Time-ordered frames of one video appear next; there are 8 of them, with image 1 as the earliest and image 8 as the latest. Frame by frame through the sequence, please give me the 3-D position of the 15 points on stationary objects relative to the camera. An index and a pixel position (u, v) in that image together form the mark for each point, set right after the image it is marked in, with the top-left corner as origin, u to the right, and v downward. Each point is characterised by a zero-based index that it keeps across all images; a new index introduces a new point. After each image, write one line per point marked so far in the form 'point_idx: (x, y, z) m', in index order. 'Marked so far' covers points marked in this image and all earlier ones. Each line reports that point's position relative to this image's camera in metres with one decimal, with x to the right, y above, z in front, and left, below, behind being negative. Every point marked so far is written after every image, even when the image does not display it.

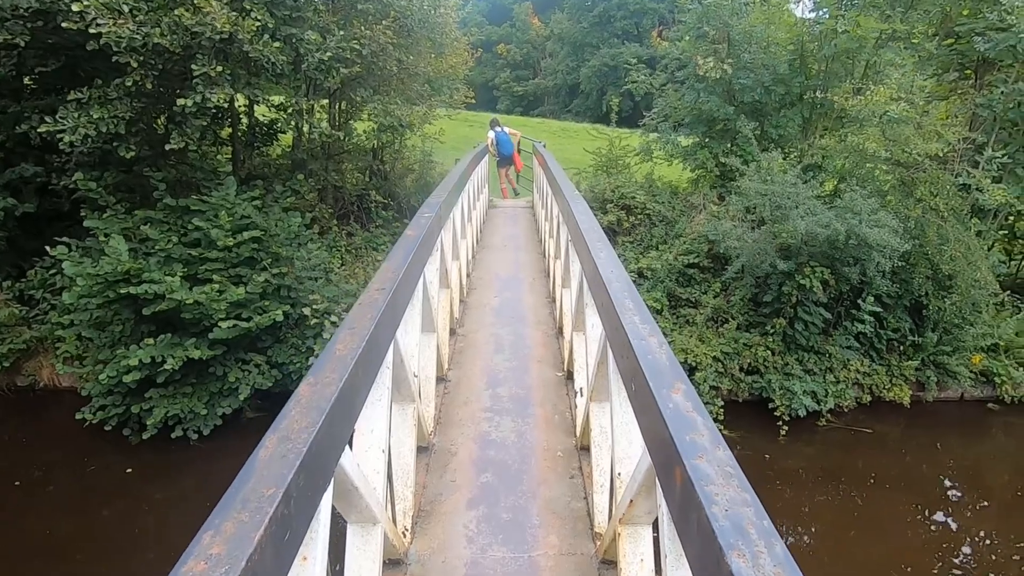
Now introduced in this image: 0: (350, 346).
0: (-0.4, -0.2, +1.5) m
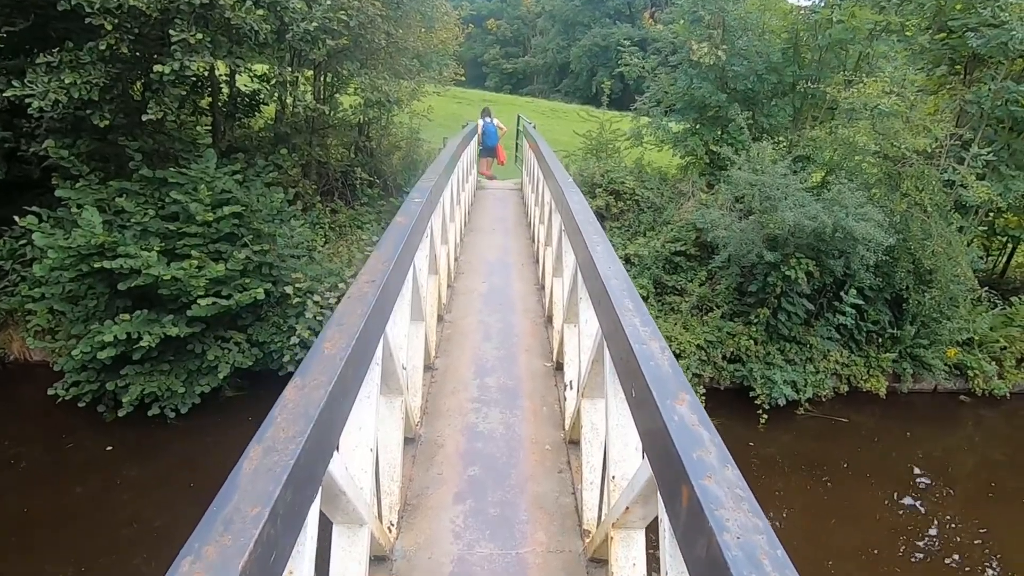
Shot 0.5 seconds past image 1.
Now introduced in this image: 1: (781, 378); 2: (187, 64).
0: (-0.5, -0.2, +1.4) m
1: (+4.0, -1.3, +8.0) m
2: (-3.8, +2.6, +6.3) m
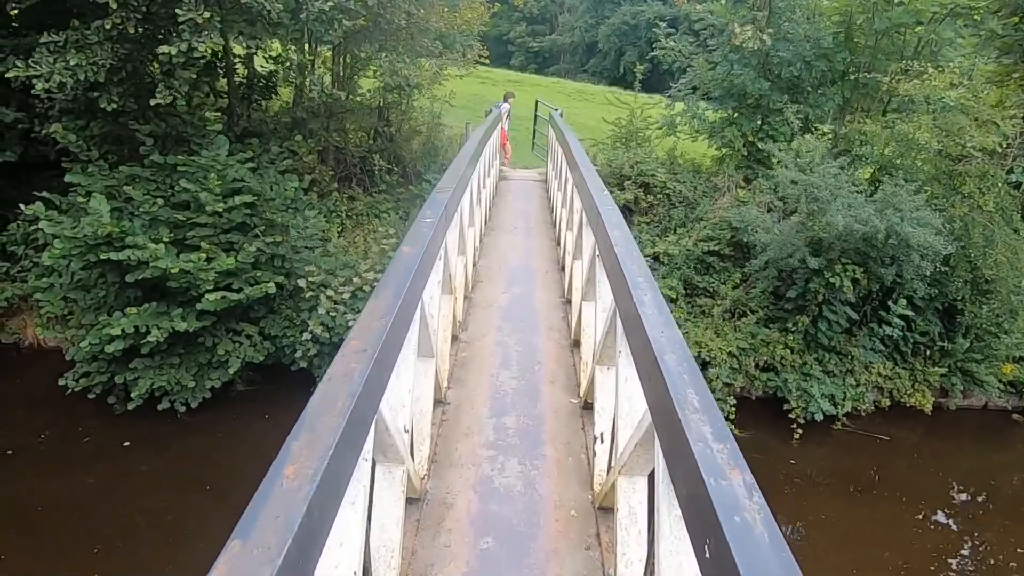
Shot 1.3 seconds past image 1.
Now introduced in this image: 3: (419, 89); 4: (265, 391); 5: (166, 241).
0: (-0.4, -0.4, +1.0) m
1: (+4.2, -1.4, +7.5) m
2: (-3.5, +2.7, +6.0) m
3: (-1.5, +3.3, +9.0) m
4: (-3.7, -1.6, +8.2) m
5: (-4.3, +0.6, +6.8) m
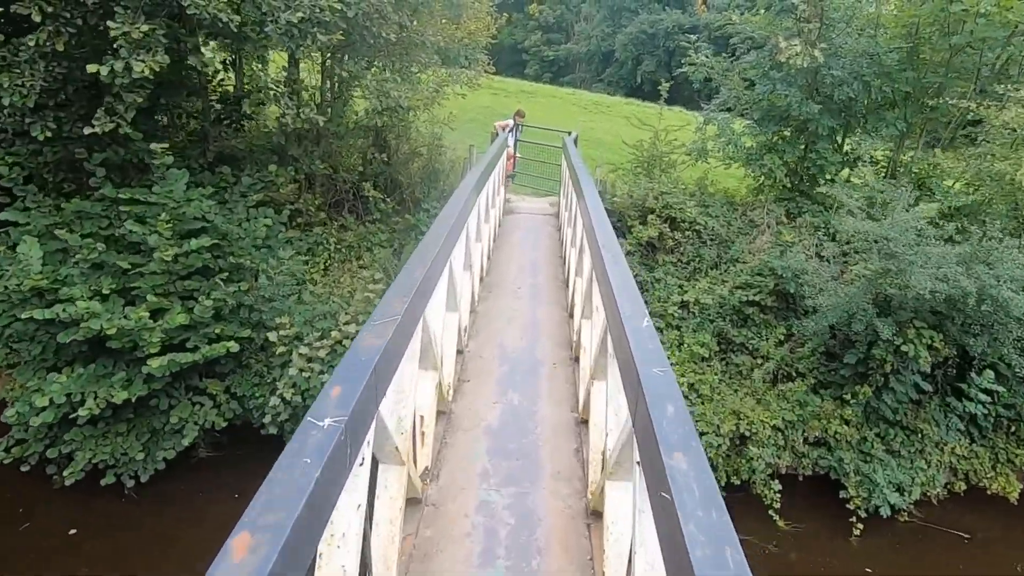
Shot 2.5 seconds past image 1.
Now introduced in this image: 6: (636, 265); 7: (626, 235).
0: (-0.5, -1.0, -0.1) m
1: (+4.2, -2.2, +6.2) m
2: (-3.4, +2.0, +5.0) m
3: (-1.4, +2.6, +7.9) m
4: (-3.7, -2.2, +7.1) m
5: (-4.3, 0.0, +5.8) m
6: (+1.8, +0.3, +8.0) m
7: (+1.8, +0.8, +8.4) m
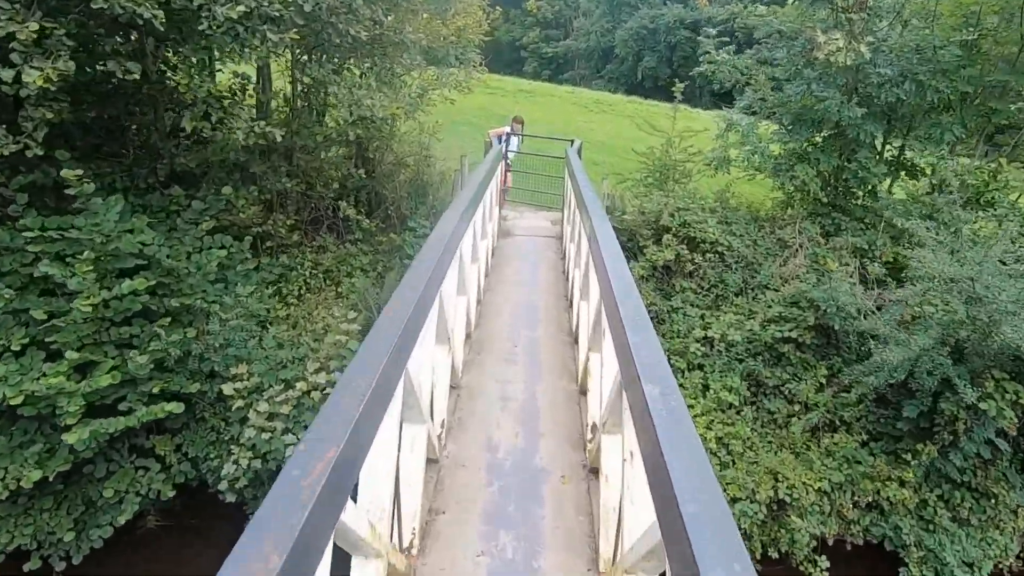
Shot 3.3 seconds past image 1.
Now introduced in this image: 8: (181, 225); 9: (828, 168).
0: (-0.6, -1.4, -1.1) m
1: (+4.2, -2.6, +5.2) m
2: (-3.5, +1.6, +4.0) m
3: (-1.5, +2.2, +6.9) m
4: (-3.7, -2.7, +6.1) m
5: (-4.3, -0.5, +4.8) m
6: (+1.8, -0.1, +7.1) m
7: (+1.7, +0.4, +7.4) m
8: (-3.7, +0.7, +6.1) m
9: (+4.1, +1.5, +7.0) m
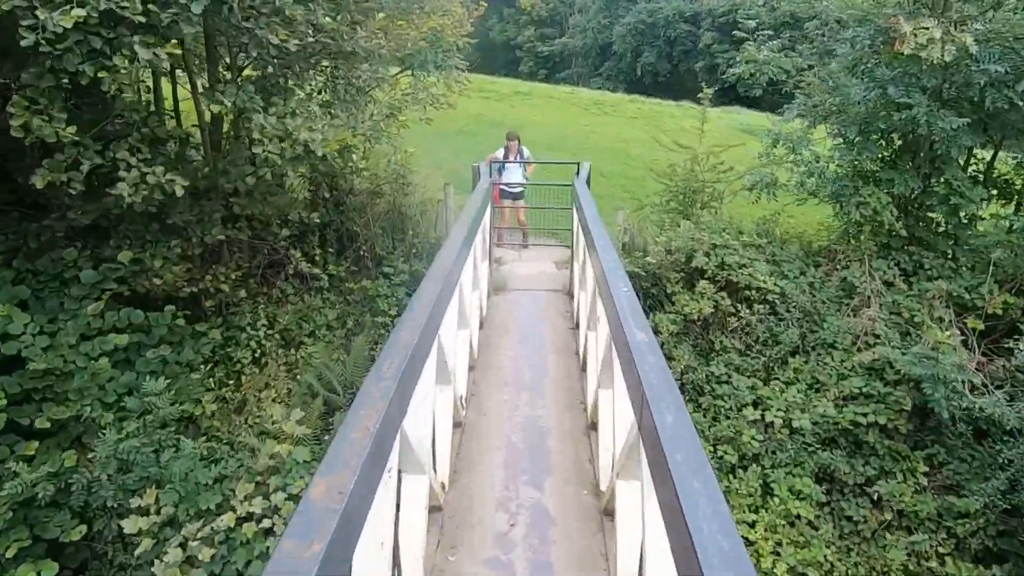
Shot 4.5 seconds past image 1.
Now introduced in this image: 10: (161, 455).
0: (-0.6, -2.1, -2.5) m
1: (+4.3, -3.1, +3.8) m
2: (-3.6, +0.8, +2.5) m
3: (-1.6, +1.4, +5.5) m
4: (-3.6, -3.5, +4.7) m
5: (-4.4, -1.4, +3.4) m
6: (+1.8, -0.7, +5.6) m
7: (+1.7, -0.2, +6.0) m
8: (-3.7, -0.1, +4.6) m
9: (+4.0, +1.0, +5.5) m
10: (-2.9, -1.4, +4.4) m
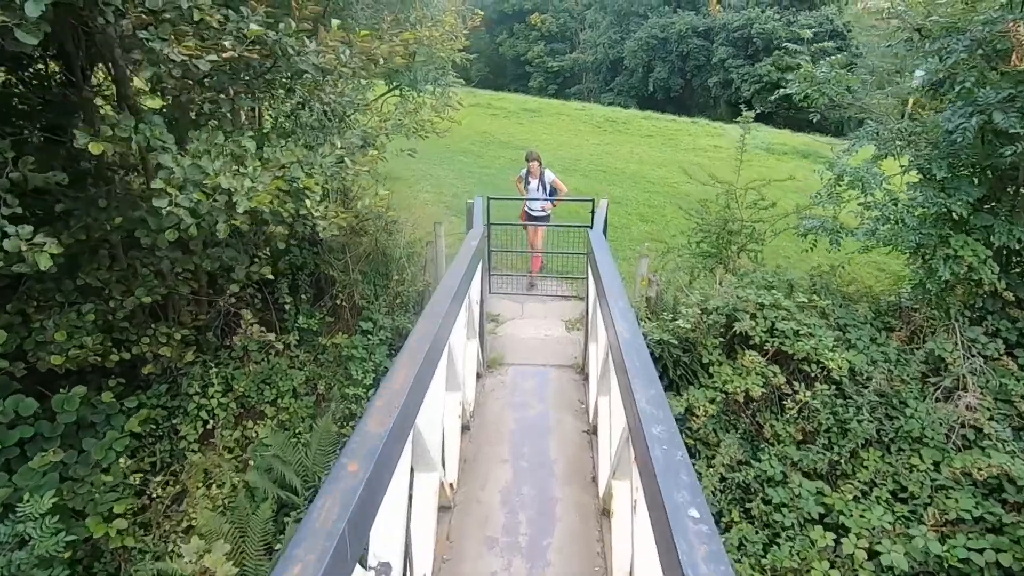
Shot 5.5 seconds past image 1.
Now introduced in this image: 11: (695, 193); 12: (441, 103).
0: (-0.7, -2.6, -3.7) m
1: (+4.2, -3.7, +2.5) m
2: (-3.6, +0.2, +1.5) m
3: (-1.6, +0.8, +4.4) m
4: (-3.7, -4.1, +3.6) m
5: (-4.4, -1.9, +2.3) m
6: (+1.8, -1.3, +4.4) m
7: (+1.7, -0.8, +4.8) m
8: (-3.7, -0.7, +3.6) m
9: (+4.0, +0.4, +4.3) m
10: (-2.9, -1.9, +3.4) m
11: (+4.2, +2.2, +12.5) m
12: (-0.8, +2.0, +6.0) m
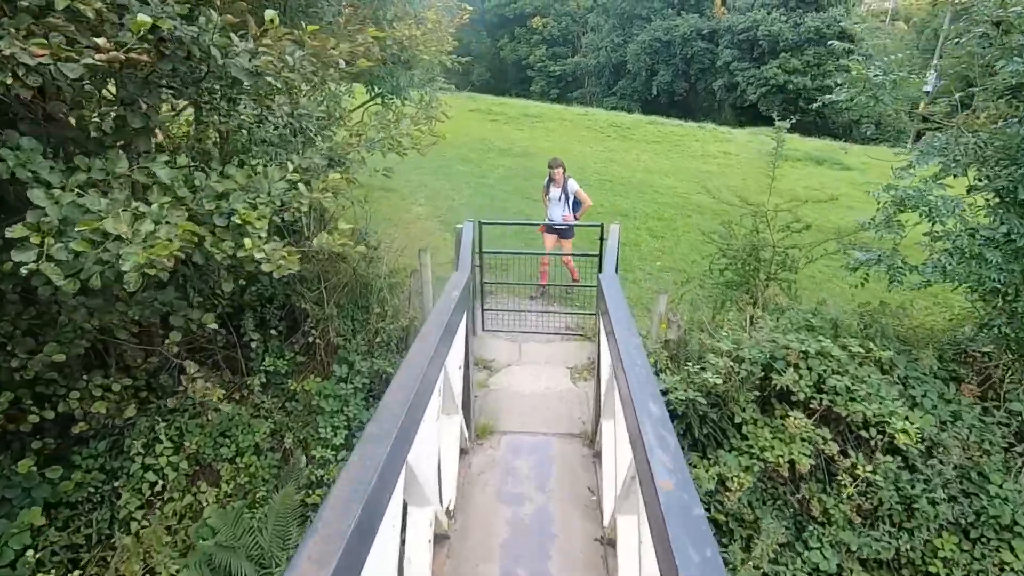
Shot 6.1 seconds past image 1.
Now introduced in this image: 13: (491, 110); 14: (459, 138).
0: (-0.8, -2.8, -4.5) m
1: (+4.2, -4.0, +1.7) m
2: (-3.7, -0.1, +0.7) m
3: (-1.6, +0.5, +3.6) m
4: (-3.7, -4.4, +2.8) m
5: (-4.5, -2.2, +1.5) m
6: (+1.7, -1.6, +3.6) m
7: (+1.6, -1.2, +4.0) m
8: (-3.8, -1.0, +2.8) m
9: (+3.9, 0.0, +3.5) m
10: (-2.9, -2.3, +2.6) m
11: (+4.2, +1.8, +11.7) m
12: (-0.8, +1.7, +5.2) m
13: (-0.7, +6.4, +19.7) m
14: (-1.5, +4.5, +16.1) m
